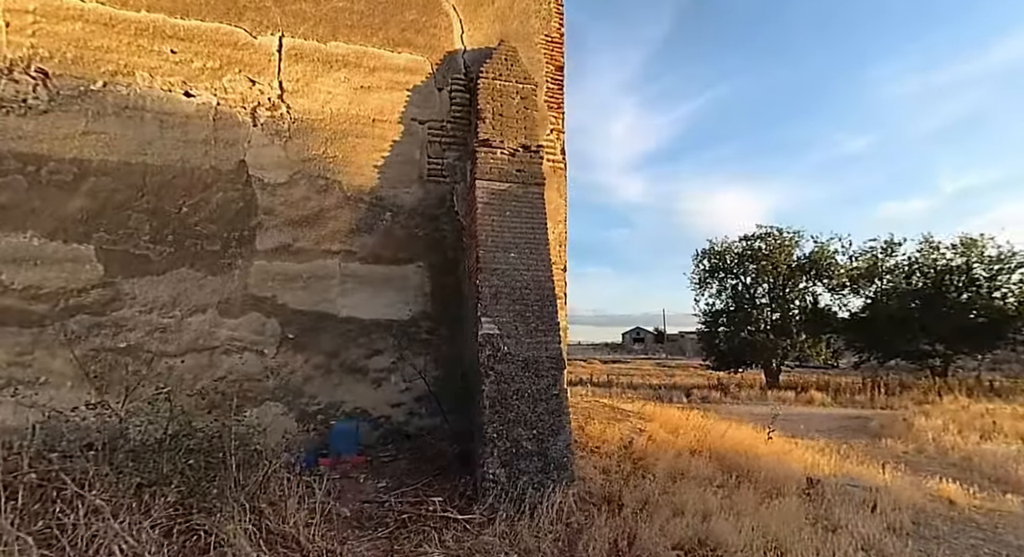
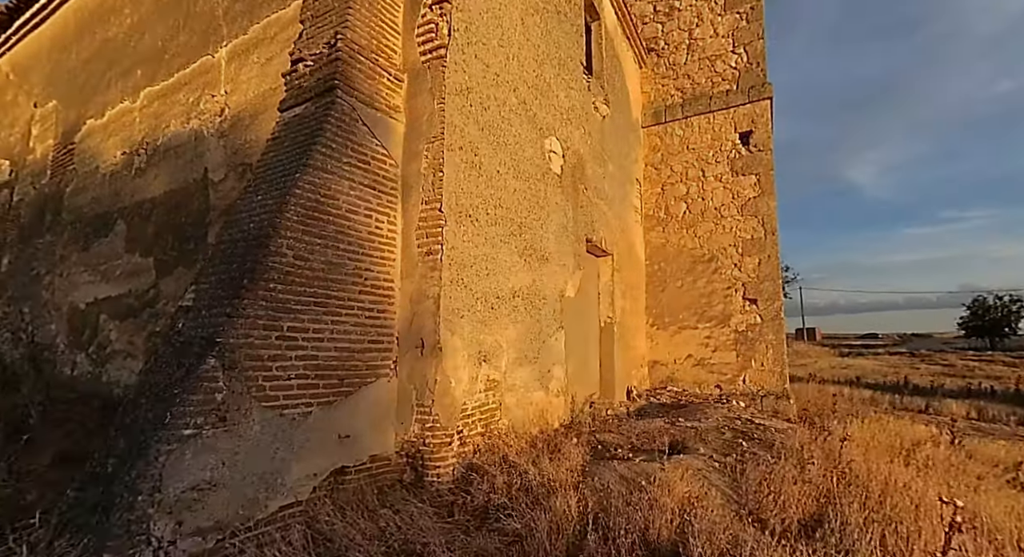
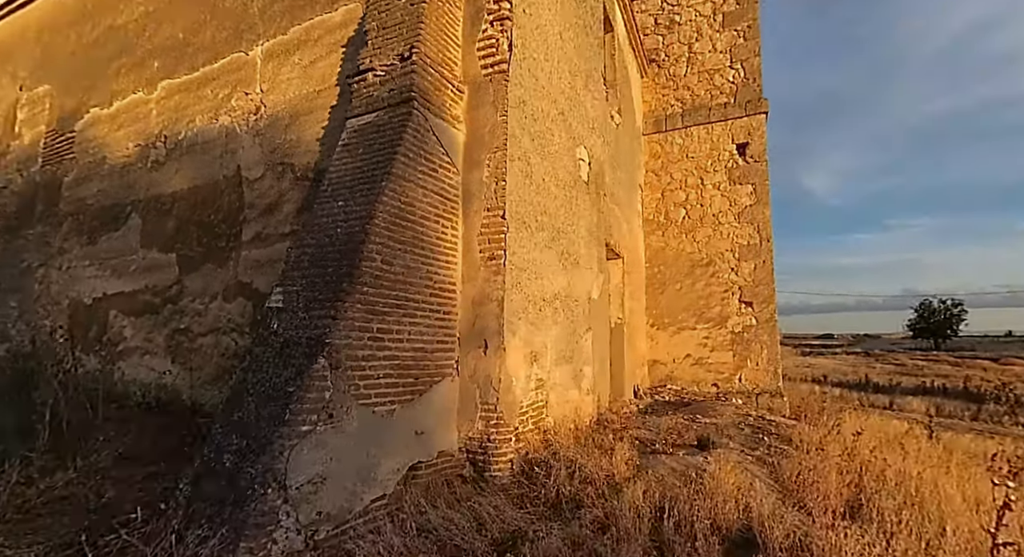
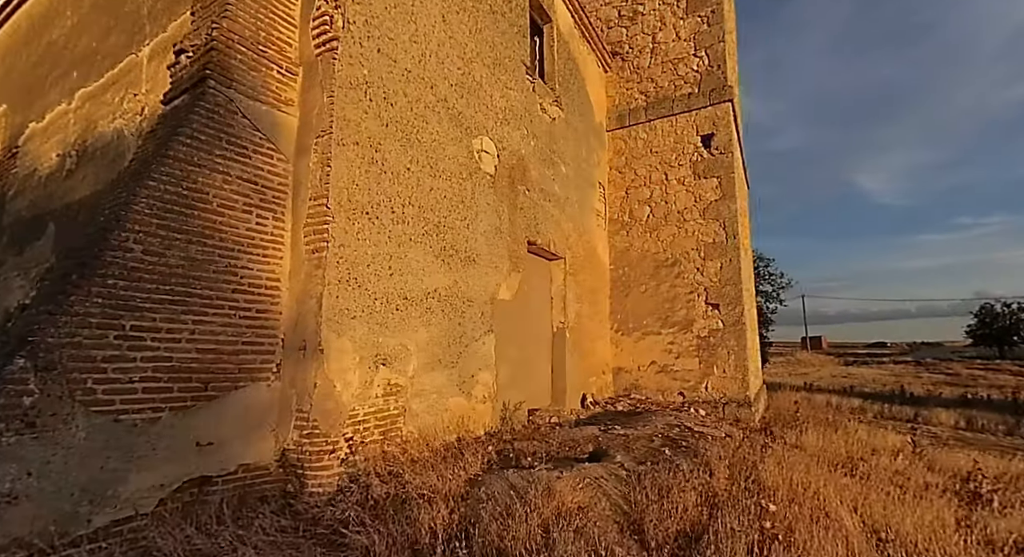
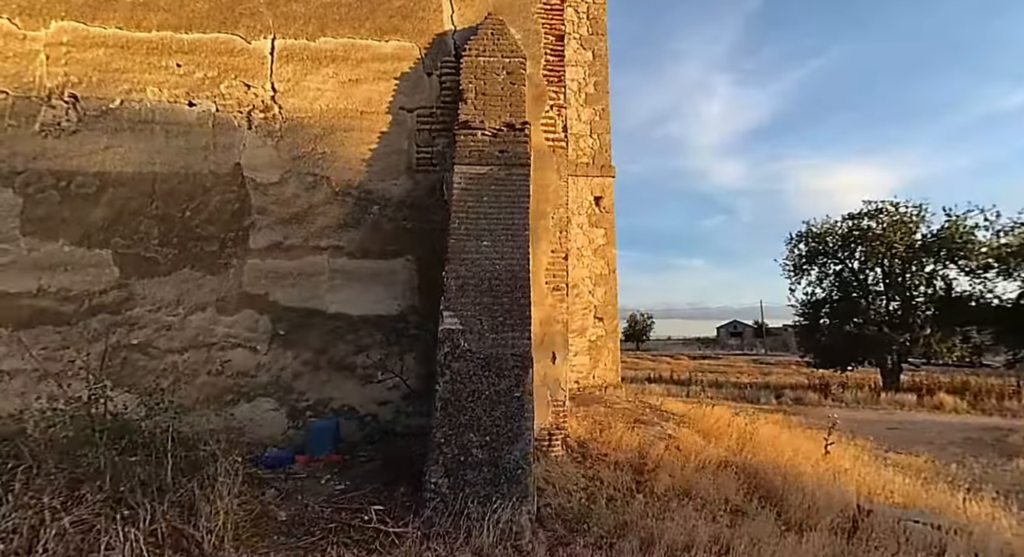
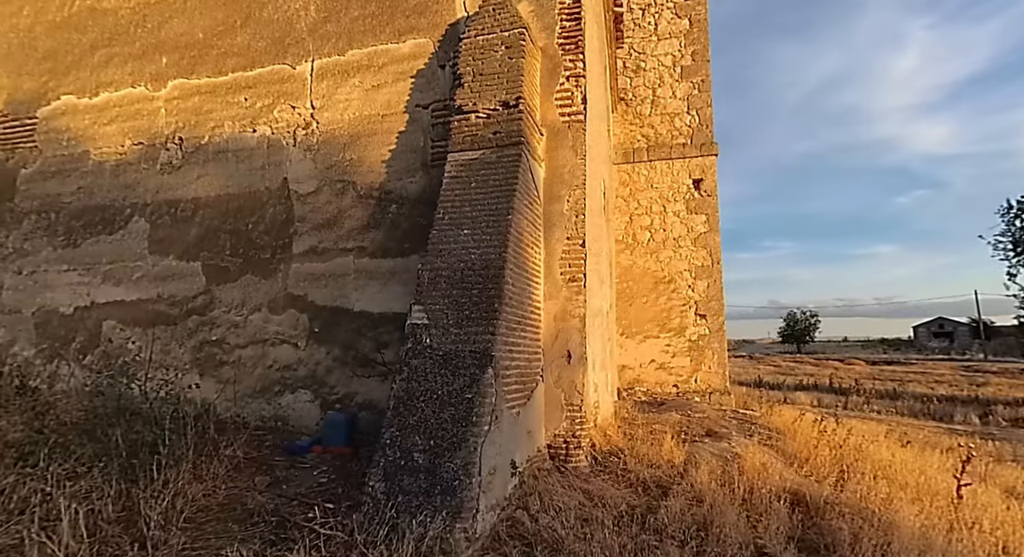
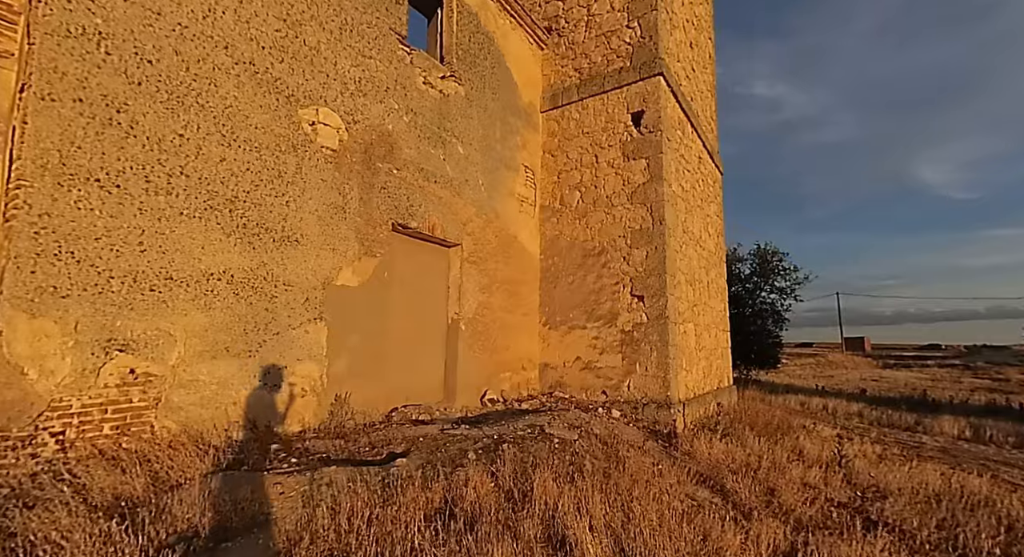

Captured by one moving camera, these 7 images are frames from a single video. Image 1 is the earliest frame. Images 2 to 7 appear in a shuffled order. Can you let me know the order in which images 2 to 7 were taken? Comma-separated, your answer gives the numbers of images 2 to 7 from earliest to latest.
5, 6, 3, 2, 4, 7
